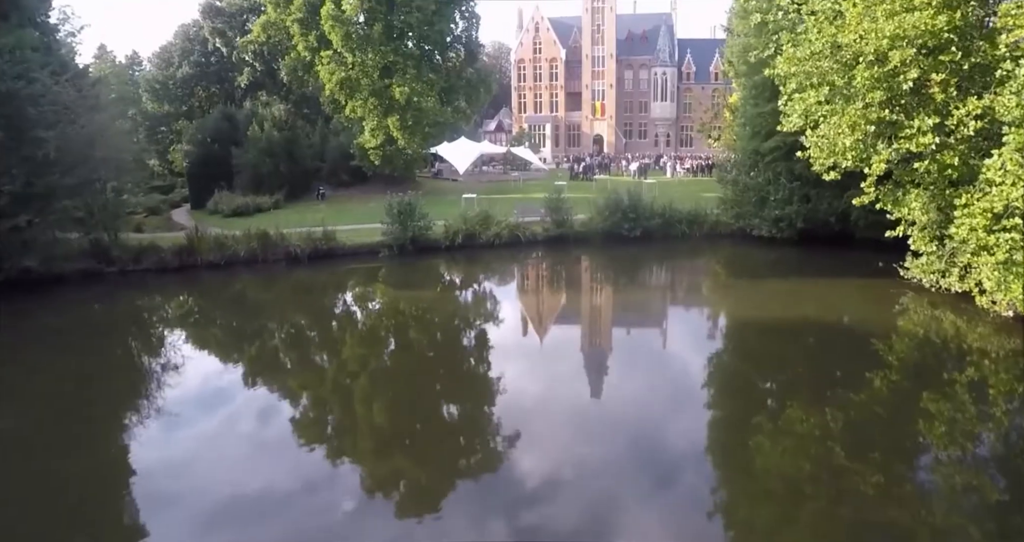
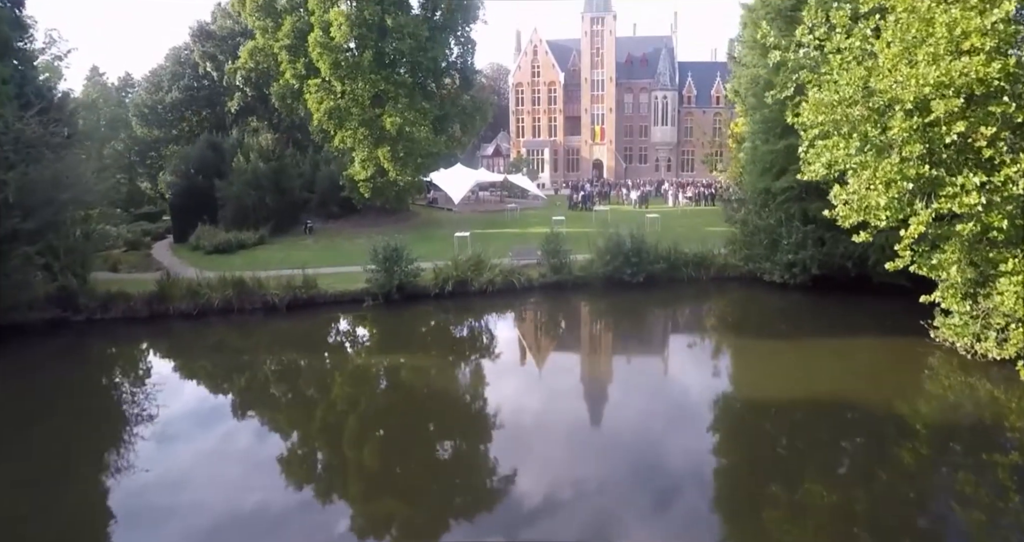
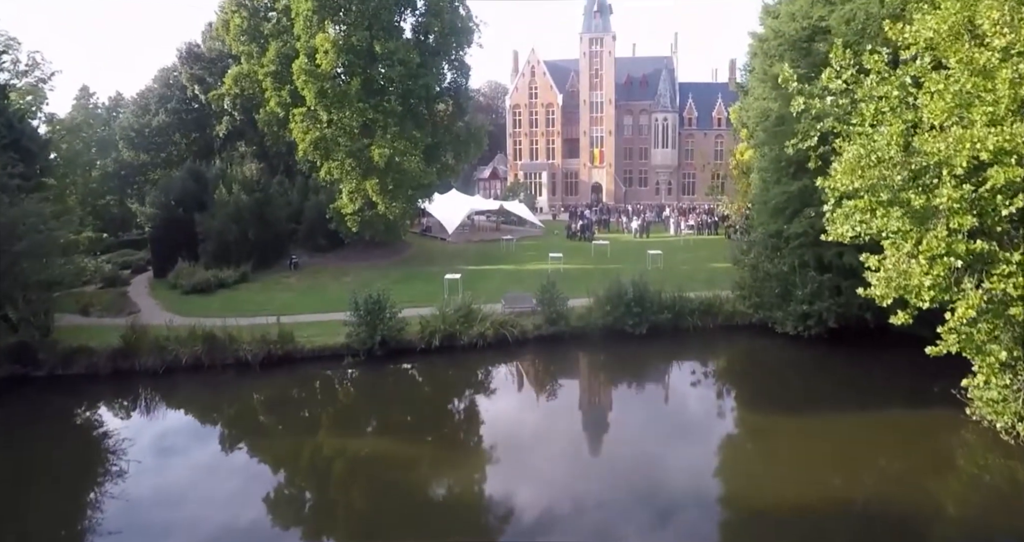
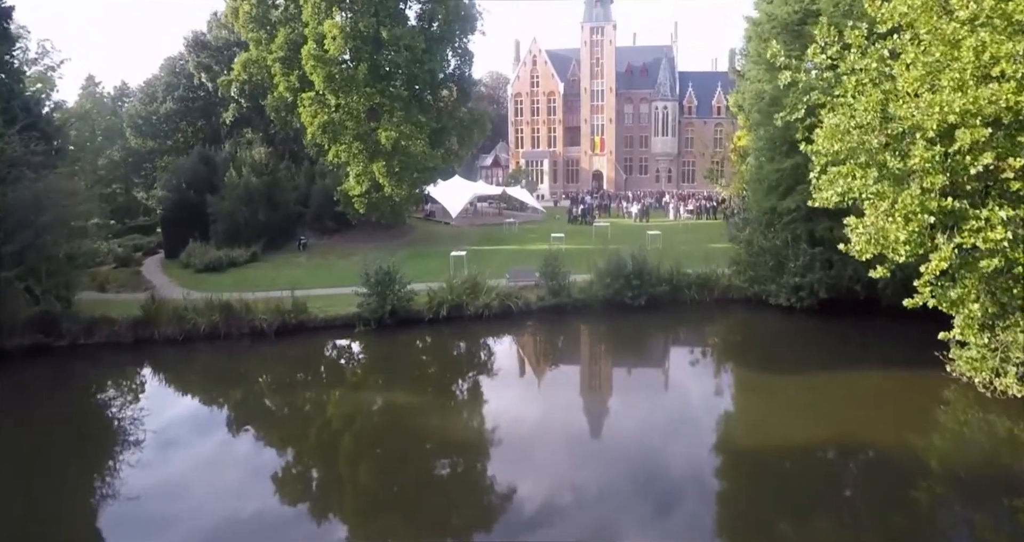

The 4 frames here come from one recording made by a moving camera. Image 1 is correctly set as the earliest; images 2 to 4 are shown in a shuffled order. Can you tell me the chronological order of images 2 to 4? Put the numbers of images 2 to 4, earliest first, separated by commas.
2, 4, 3
